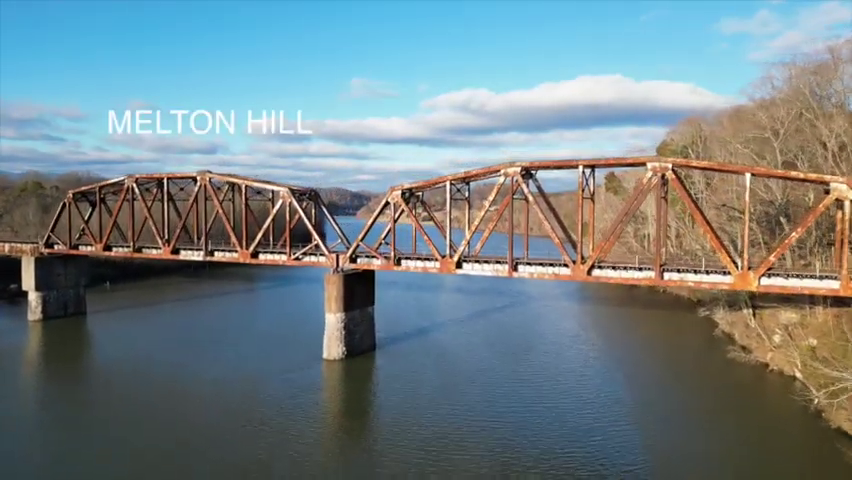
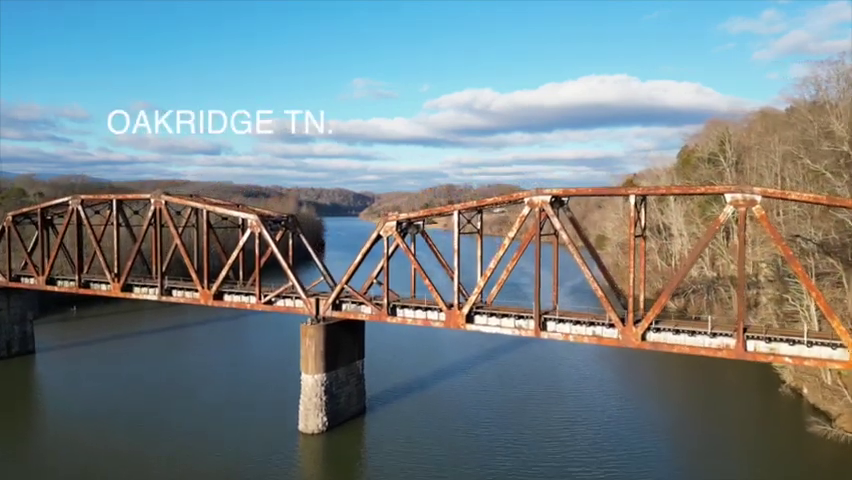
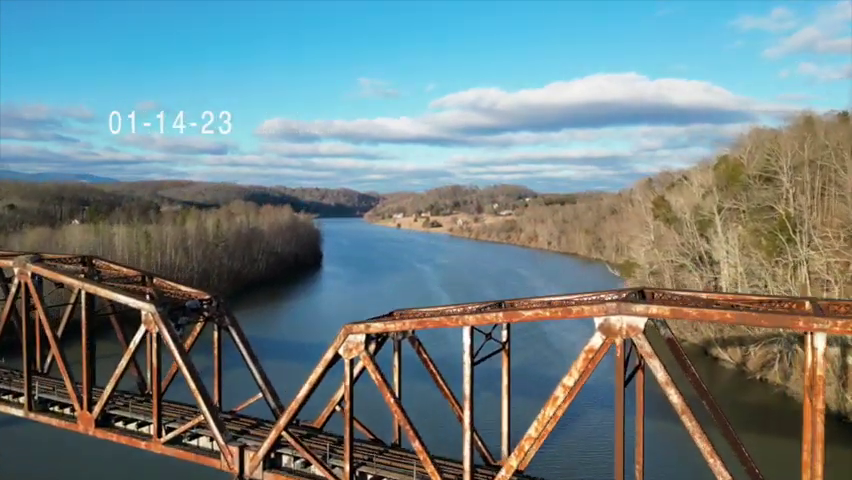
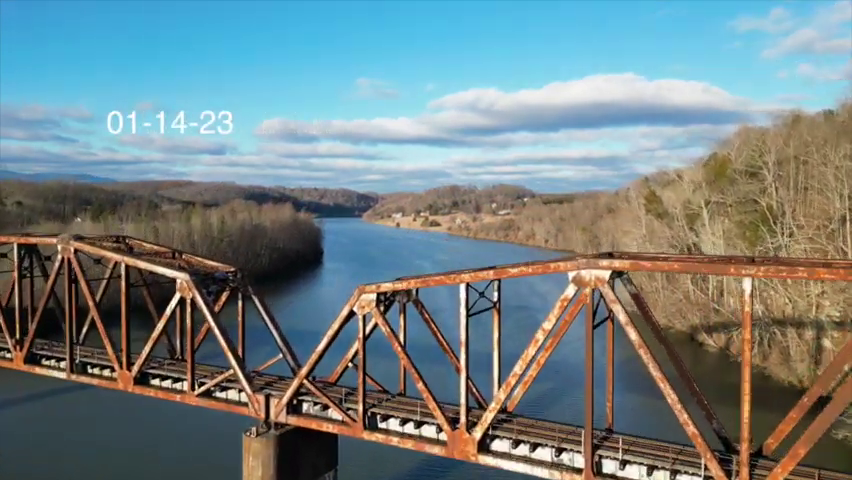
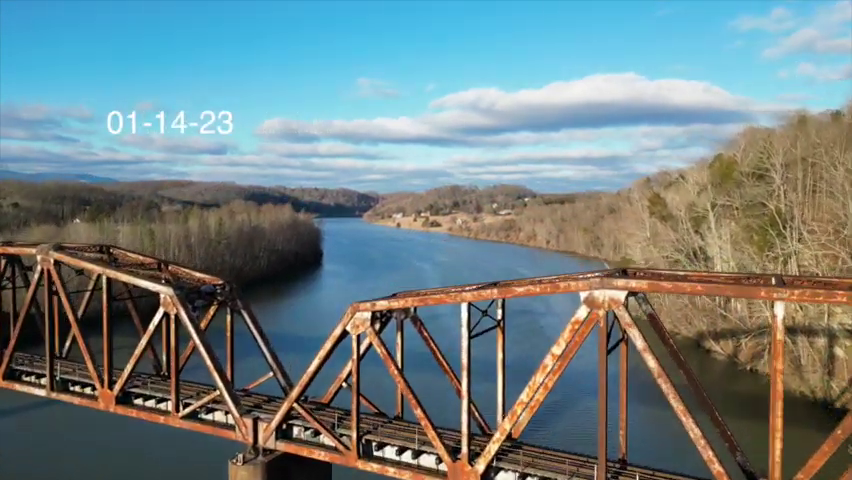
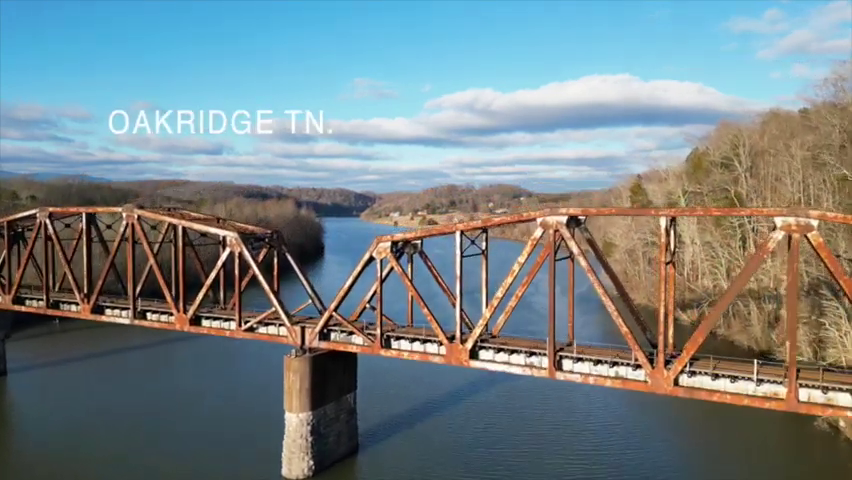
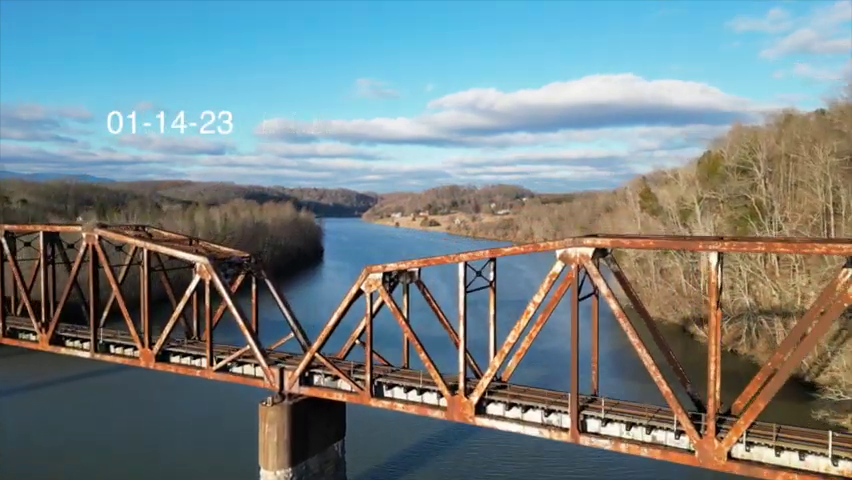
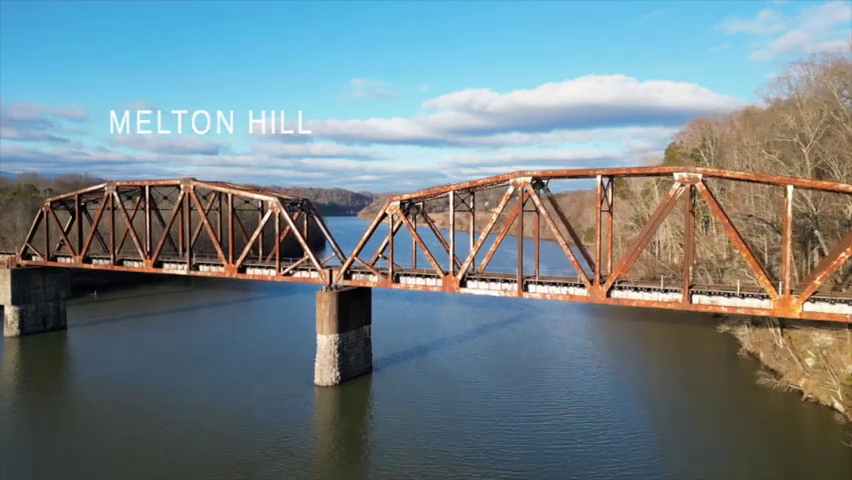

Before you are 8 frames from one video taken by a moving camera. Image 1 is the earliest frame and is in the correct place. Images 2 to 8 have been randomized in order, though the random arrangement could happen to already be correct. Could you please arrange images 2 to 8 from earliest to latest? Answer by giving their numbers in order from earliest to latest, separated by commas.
8, 2, 6, 7, 4, 5, 3
